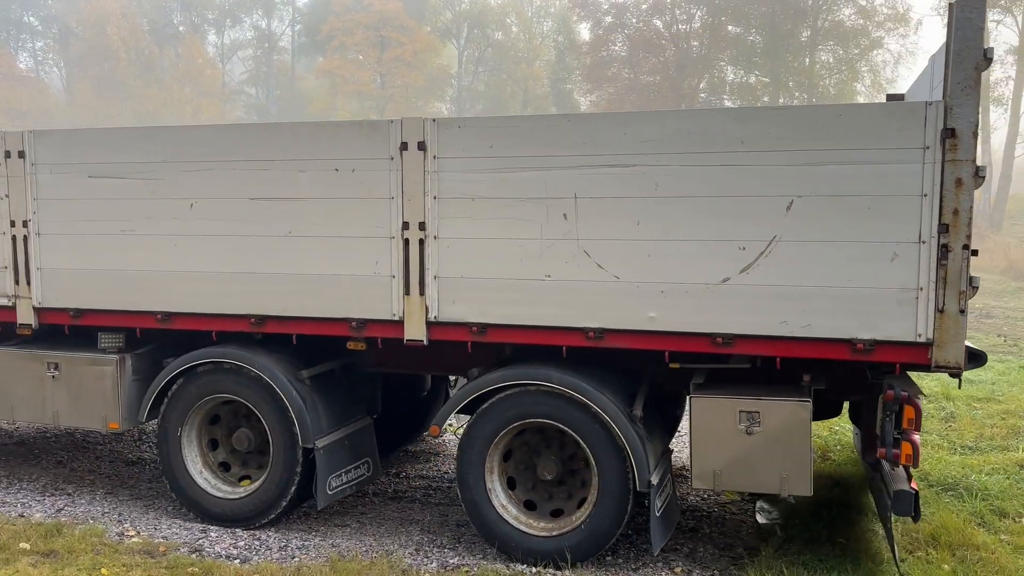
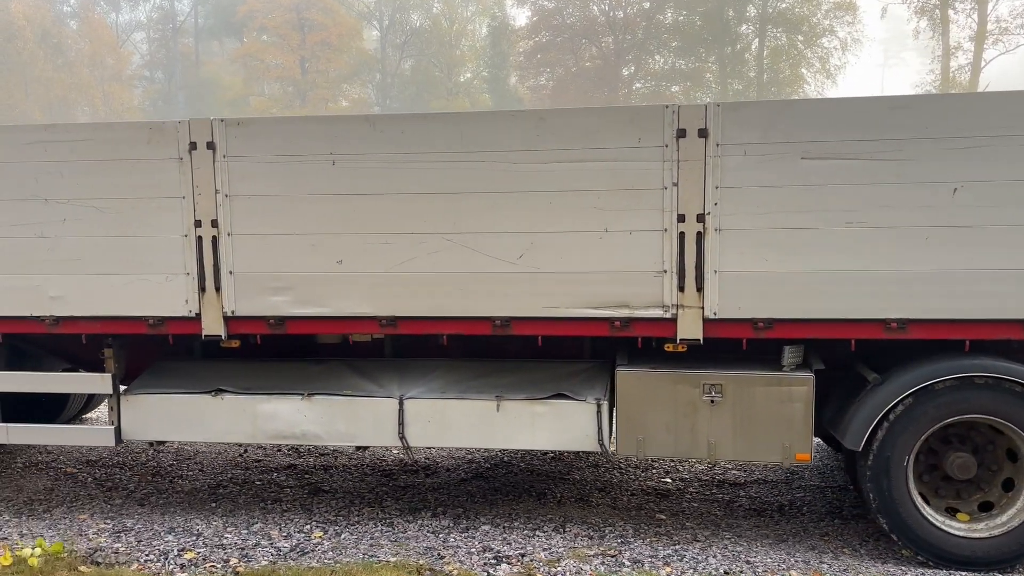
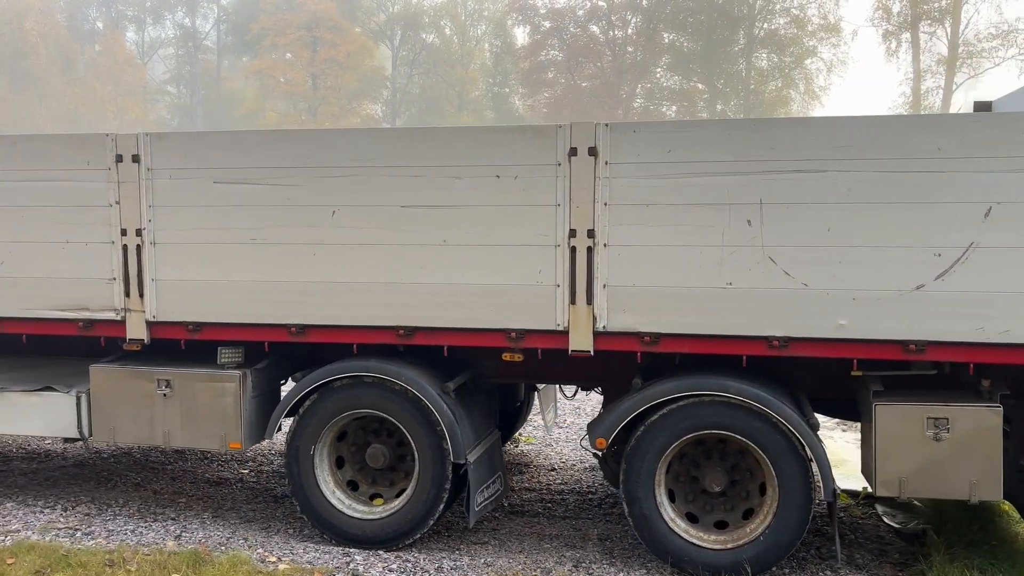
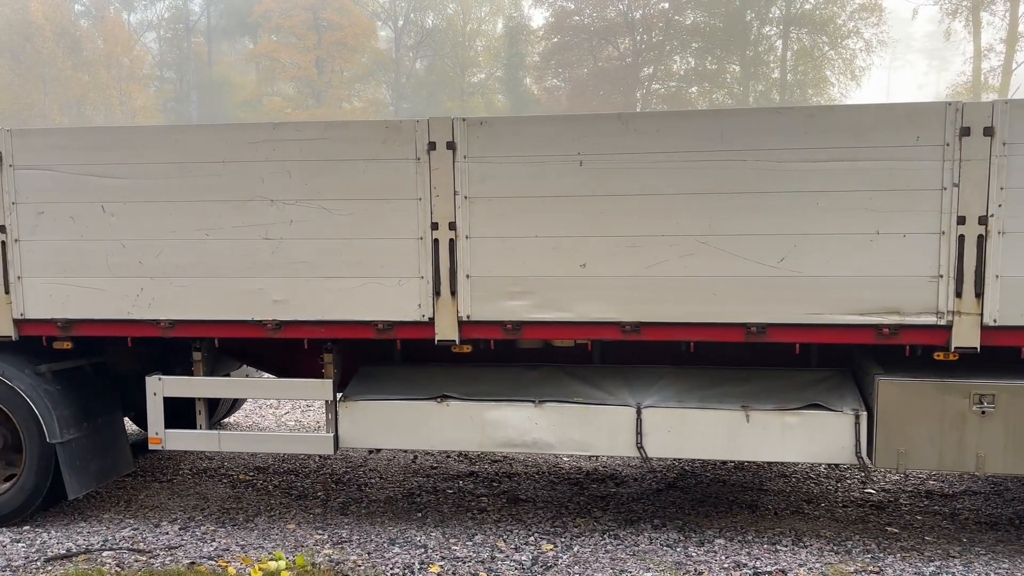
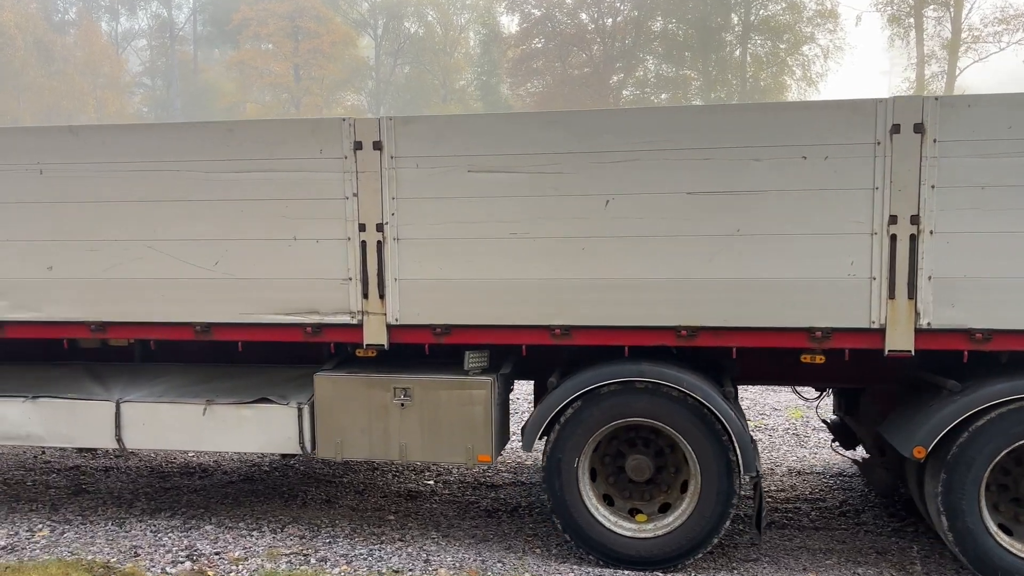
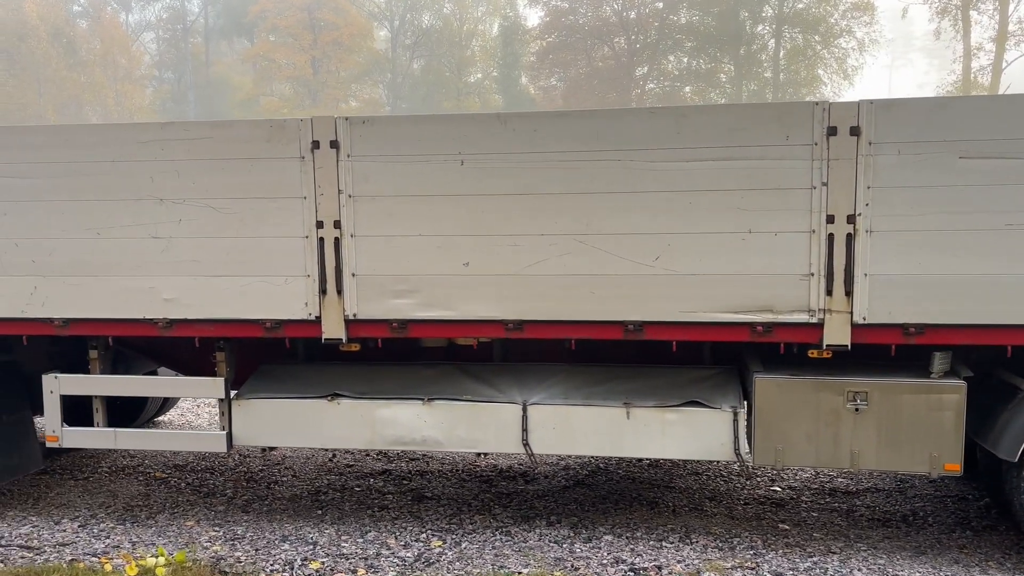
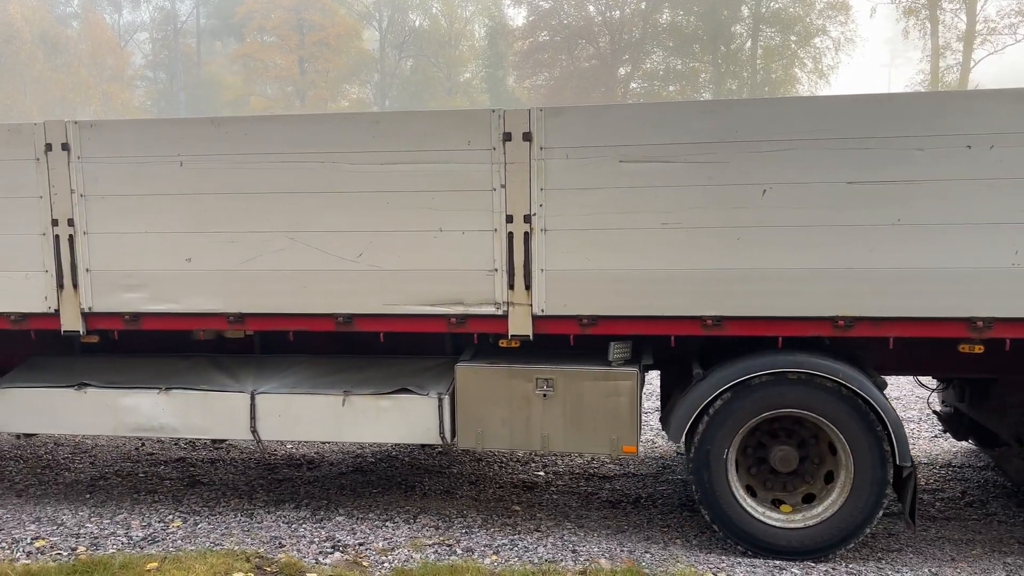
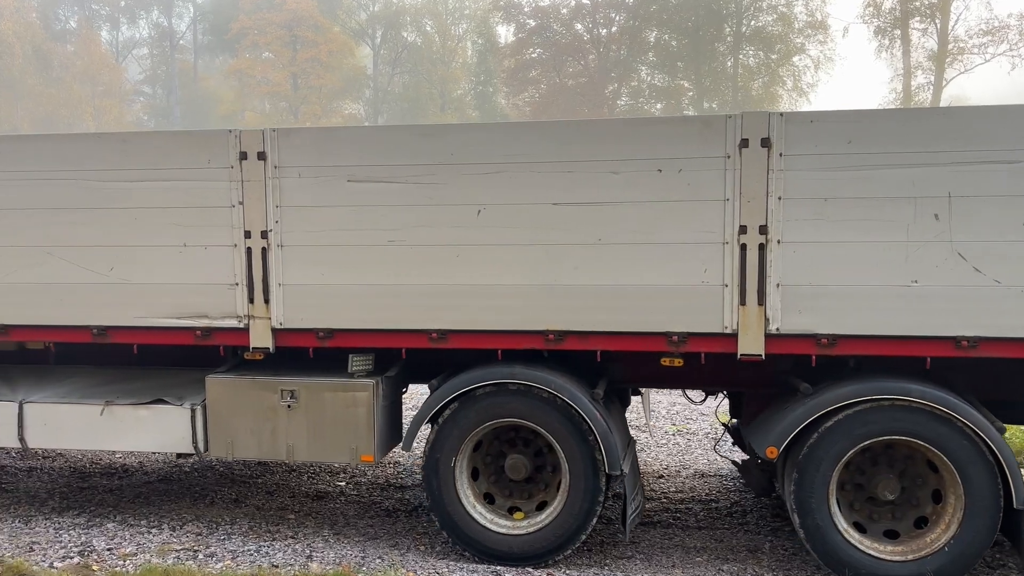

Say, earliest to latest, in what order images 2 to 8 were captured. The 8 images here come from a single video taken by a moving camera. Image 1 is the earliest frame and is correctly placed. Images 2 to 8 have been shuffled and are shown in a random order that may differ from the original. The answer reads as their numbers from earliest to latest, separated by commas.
3, 8, 5, 7, 2, 6, 4
